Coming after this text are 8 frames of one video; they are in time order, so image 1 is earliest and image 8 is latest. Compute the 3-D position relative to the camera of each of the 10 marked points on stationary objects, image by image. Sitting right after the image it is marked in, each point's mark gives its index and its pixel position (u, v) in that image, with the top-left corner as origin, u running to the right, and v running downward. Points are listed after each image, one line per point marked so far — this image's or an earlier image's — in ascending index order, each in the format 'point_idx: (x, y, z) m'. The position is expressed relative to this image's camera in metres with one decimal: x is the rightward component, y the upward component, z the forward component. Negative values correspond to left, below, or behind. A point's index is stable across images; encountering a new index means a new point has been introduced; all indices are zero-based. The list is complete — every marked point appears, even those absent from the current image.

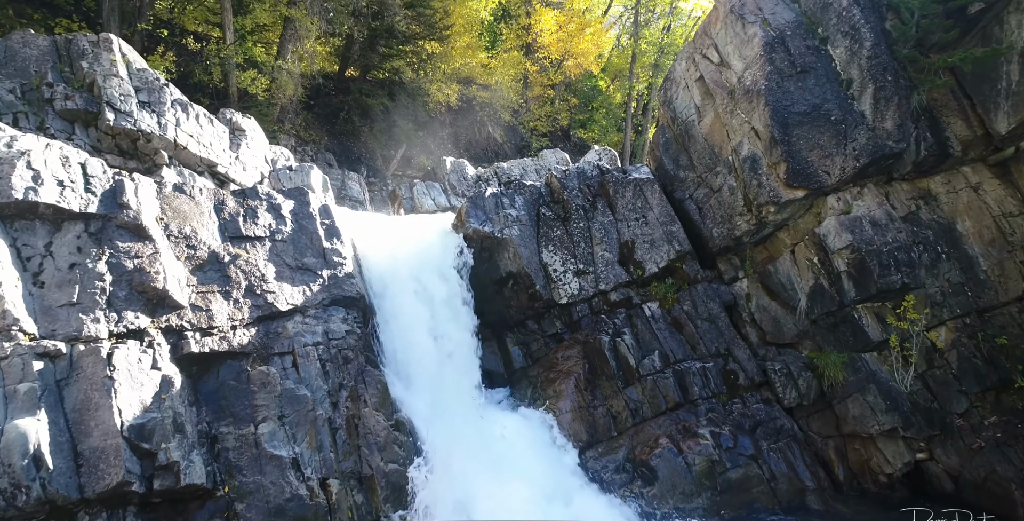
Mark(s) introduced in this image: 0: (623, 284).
0: (+2.4, -0.5, +13.3) m
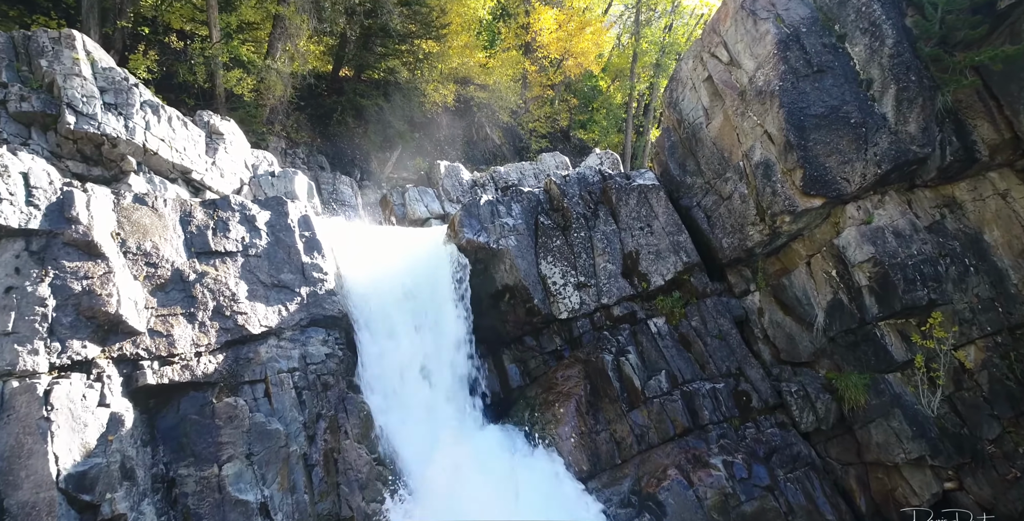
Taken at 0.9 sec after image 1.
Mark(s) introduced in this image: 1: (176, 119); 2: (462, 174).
0: (+2.4, -0.8, +12.5) m
1: (-6.4, +2.7, +11.4) m
2: (-1.4, +2.5, +17.7) m
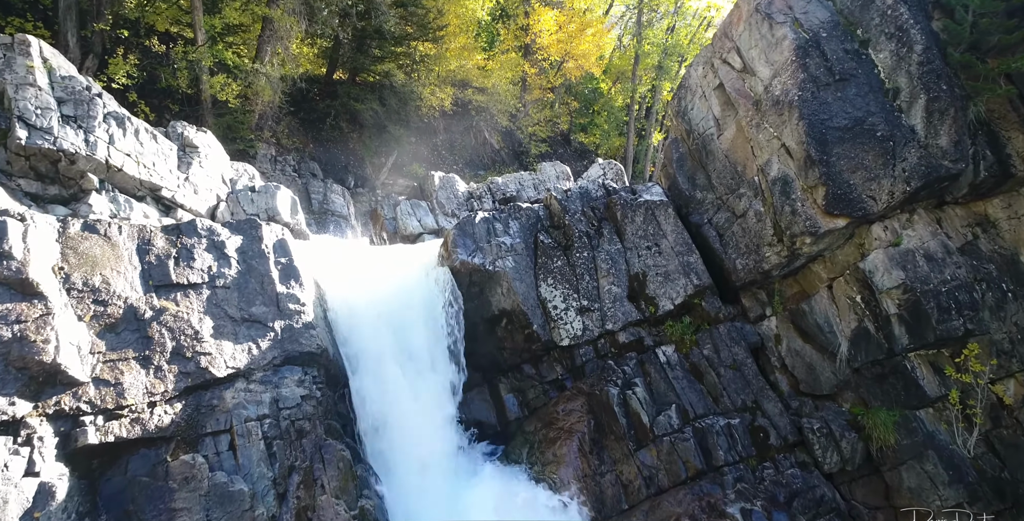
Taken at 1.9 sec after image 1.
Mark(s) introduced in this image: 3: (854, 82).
0: (+2.3, -1.2, +11.6) m
1: (-6.4, +2.3, +10.5) m
2: (-1.5, +2.1, +16.8) m
3: (+6.1, +3.2, +10.8) m
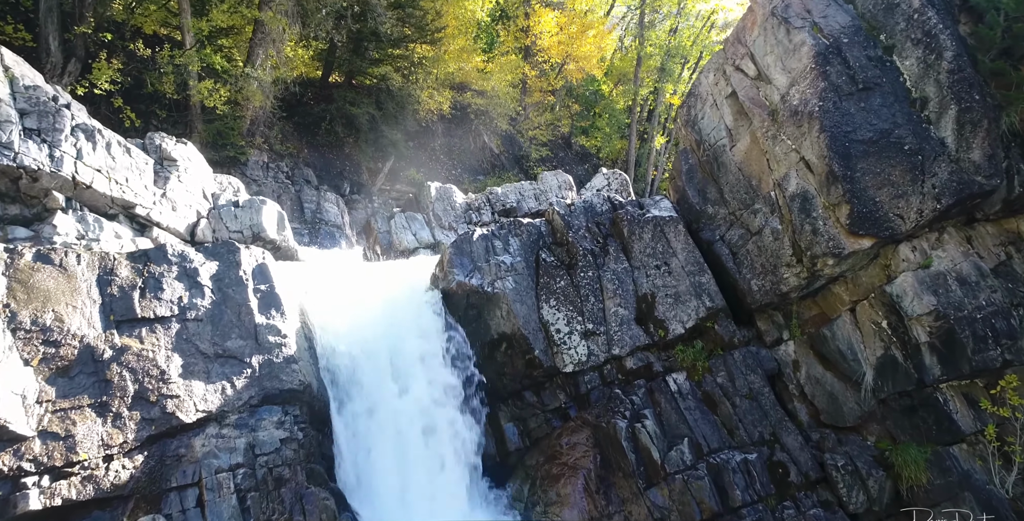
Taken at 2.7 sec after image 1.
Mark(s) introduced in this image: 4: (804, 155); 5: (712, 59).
0: (+2.3, -1.6, +10.8) m
1: (-6.4, +1.9, +9.8) m
2: (-1.5, +1.7, +16.0) m
3: (+6.1, +2.8, +10.1) m
4: (+5.0, +1.8, +10.3) m
5: (+4.2, +4.2, +12.6) m
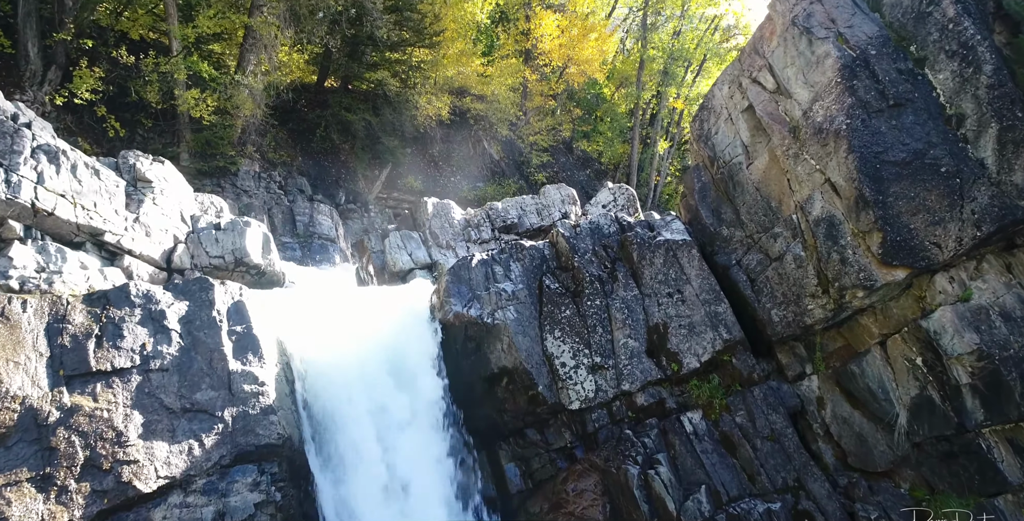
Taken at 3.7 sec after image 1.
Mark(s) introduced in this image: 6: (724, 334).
0: (+2.3, -2.0, +10.0) m
1: (-6.4, +1.4, +9.0) m
2: (-1.5, +1.2, +15.2) m
3: (+6.2, +2.4, +9.3) m
4: (+5.0, +1.3, +9.6) m
5: (+4.2, +3.7, +11.8) m
6: (+3.6, -1.2, +10.3) m
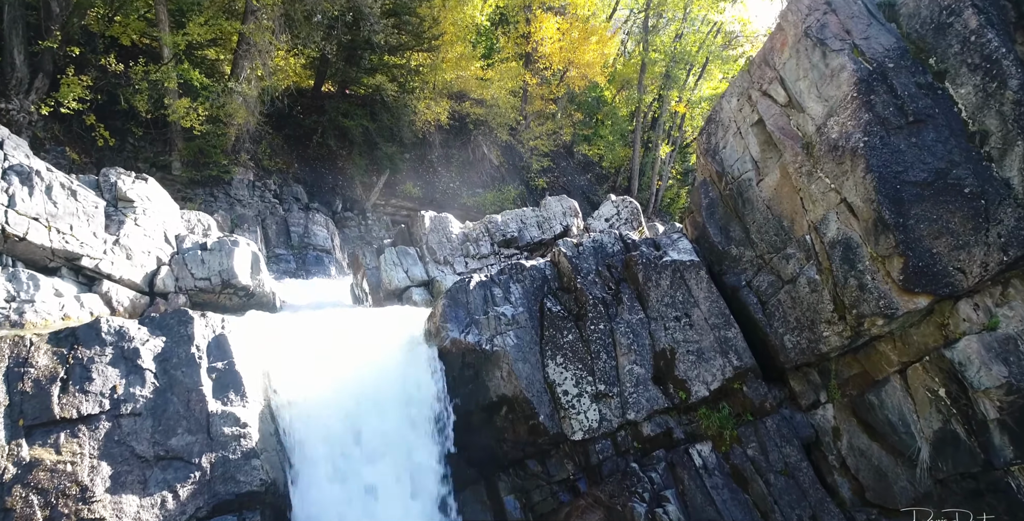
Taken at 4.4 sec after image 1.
0: (+2.3, -2.4, +9.5) m
1: (-6.4, +1.0, +8.5) m
2: (-1.5, +0.8, +14.8) m
3: (+6.2, +2.0, +8.8) m
4: (+5.0, +1.0, +9.1) m
5: (+4.2, +3.3, +11.3) m
6: (+3.6, -1.6, +9.8) m
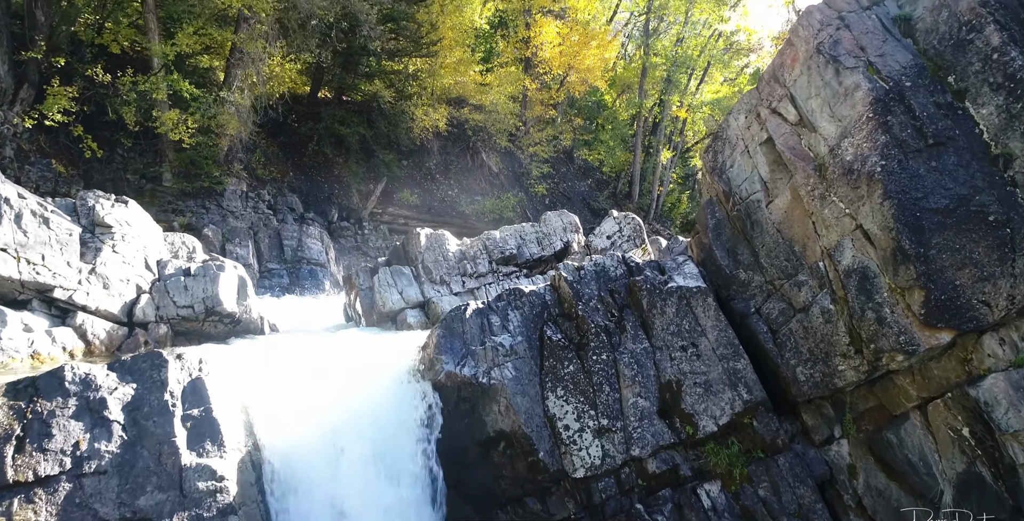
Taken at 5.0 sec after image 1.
0: (+2.3, -2.8, +9.1) m
1: (-6.4, +0.6, +8.0) m
2: (-1.5, +0.4, +14.3) m
3: (+6.1, +1.6, +8.4) m
4: (+5.0, +0.5, +8.6) m
5: (+4.2, +2.9, +10.9) m
6: (+3.6, -2.0, +9.3) m
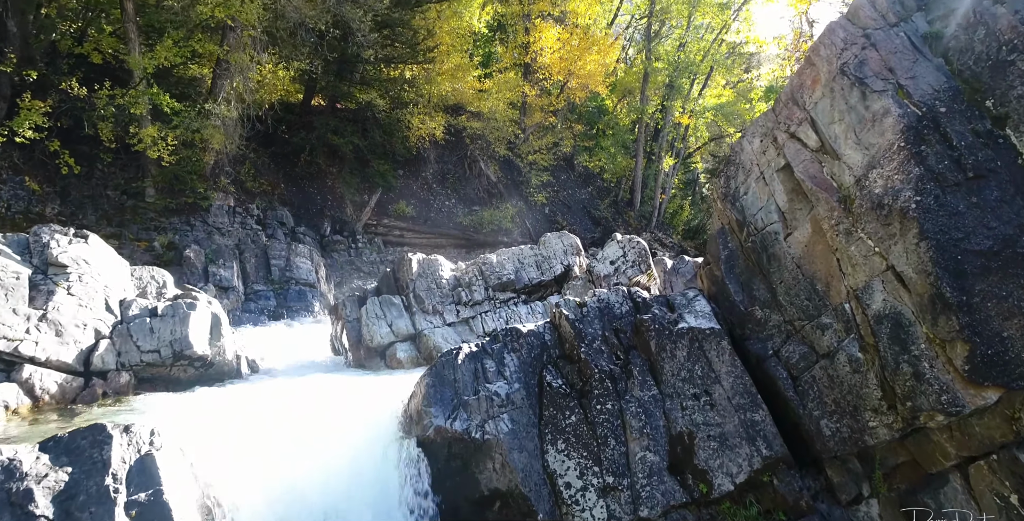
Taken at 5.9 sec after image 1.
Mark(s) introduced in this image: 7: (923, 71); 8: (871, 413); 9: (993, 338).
0: (+2.3, -3.4, +8.2) m
1: (-6.5, 0.0, +7.2) m
2: (-1.6, -0.2, +13.5) m
3: (+6.1, +1.0, +7.6) m
4: (+4.9, 0.0, +7.8) m
5: (+4.1, +2.3, +10.1) m
6: (+3.5, -2.6, +8.5) m
7: (+5.7, +2.6, +8.3) m
8: (+4.7, -2.0, +8.0) m
9: (+5.6, -0.9, +7.0) m
